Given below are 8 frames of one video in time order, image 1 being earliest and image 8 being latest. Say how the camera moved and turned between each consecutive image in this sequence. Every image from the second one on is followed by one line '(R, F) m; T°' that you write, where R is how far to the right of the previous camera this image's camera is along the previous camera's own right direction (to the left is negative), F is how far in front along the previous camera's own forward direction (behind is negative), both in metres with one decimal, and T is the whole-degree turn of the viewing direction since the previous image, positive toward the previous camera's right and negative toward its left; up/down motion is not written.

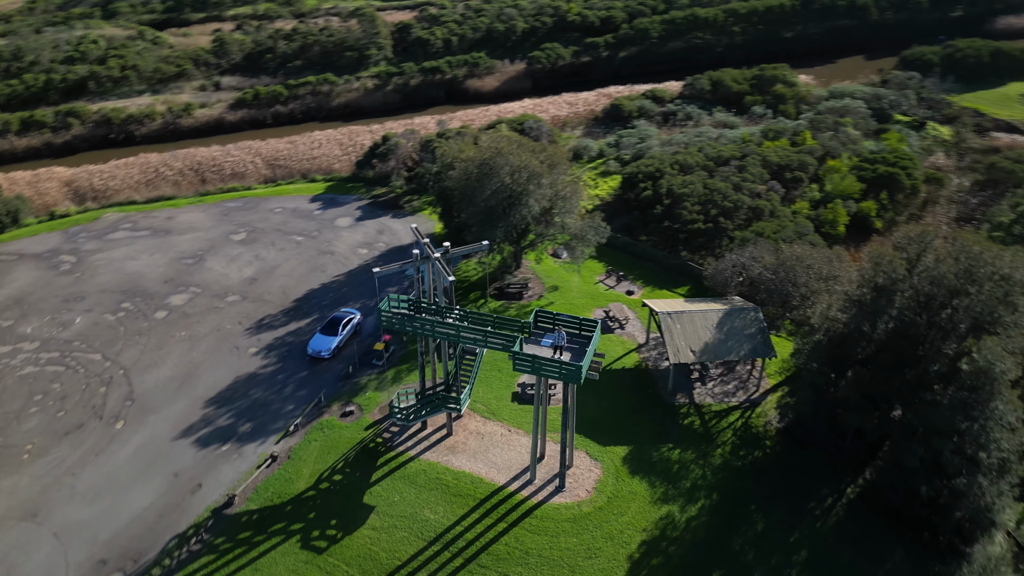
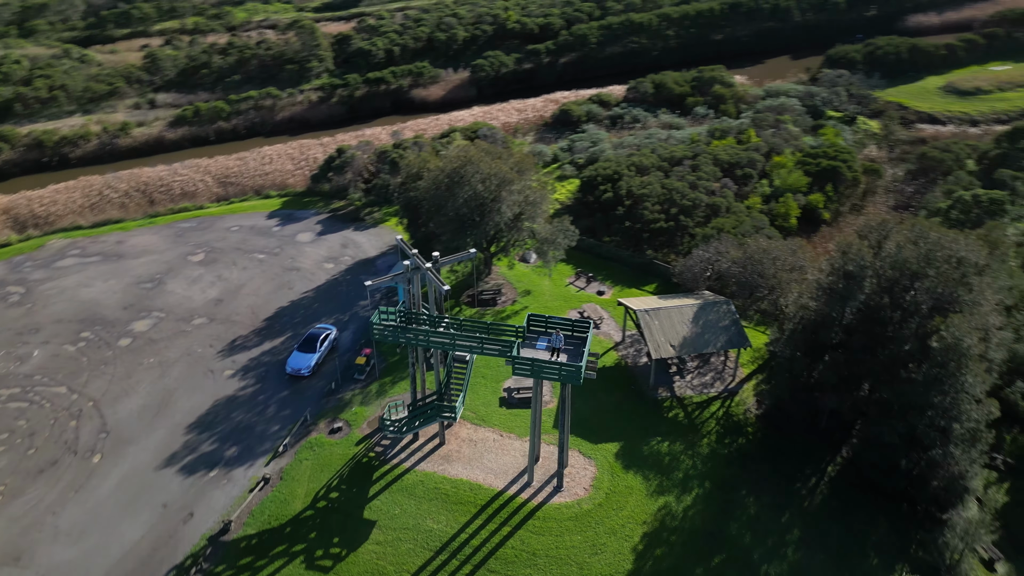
(-1.6, -0.2) m; +5°
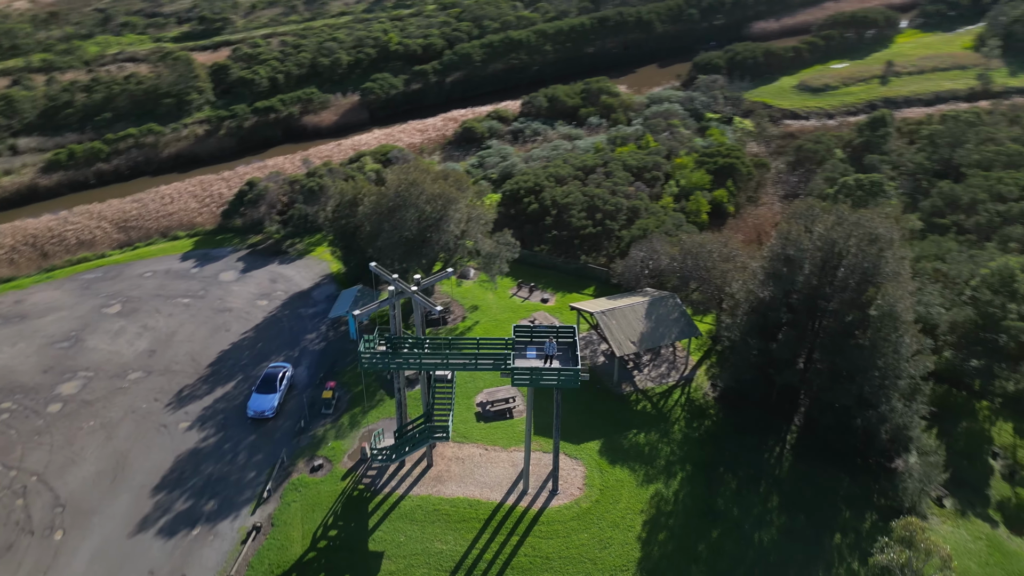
(-3.3, -0.3) m; +10°
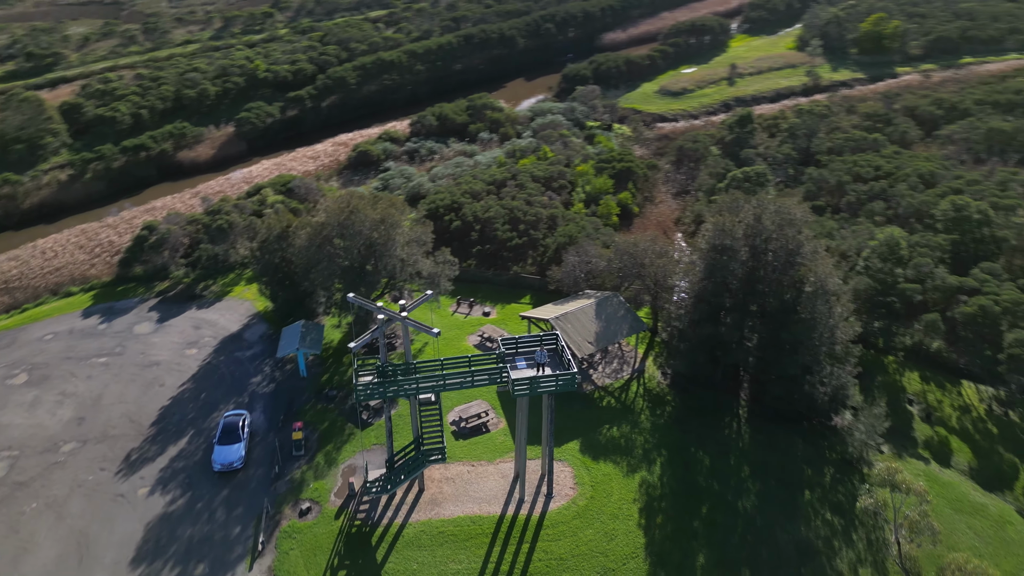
(-3.8, -0.2) m; +11°
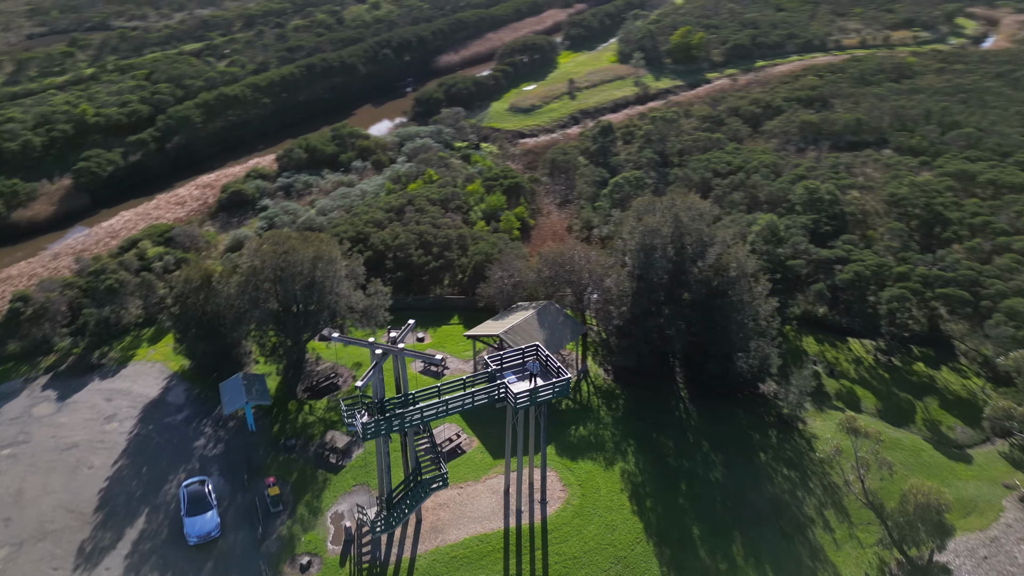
(-4.8, -0.2) m; +13°
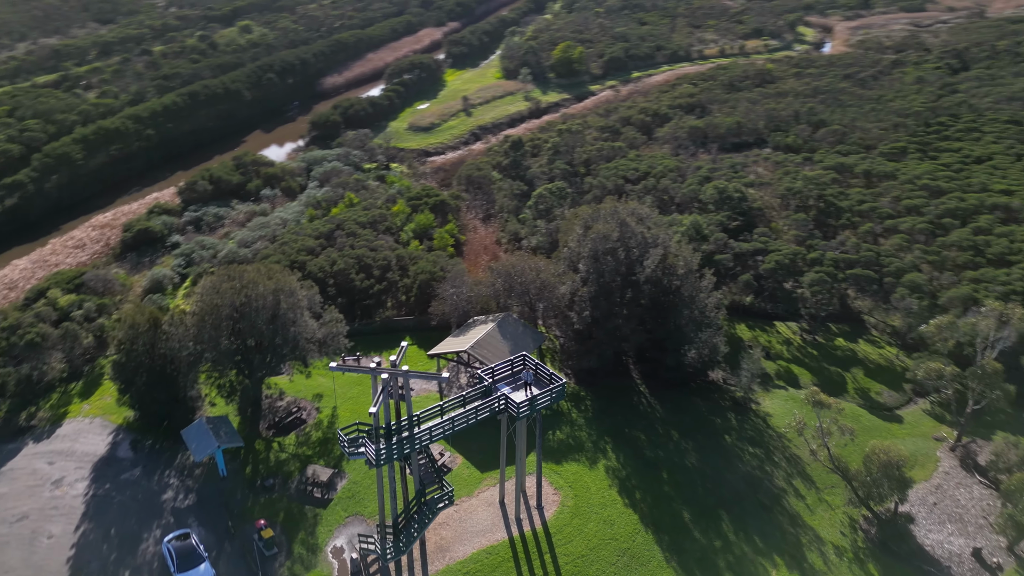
(-3.5, -0.3) m; +9°
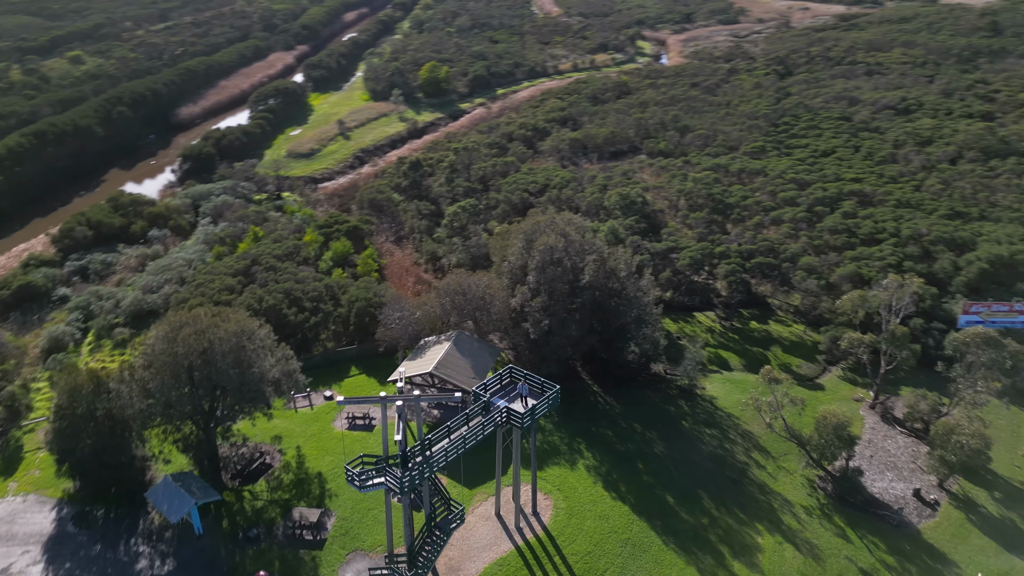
(-4.4, -0.3) m; +11°
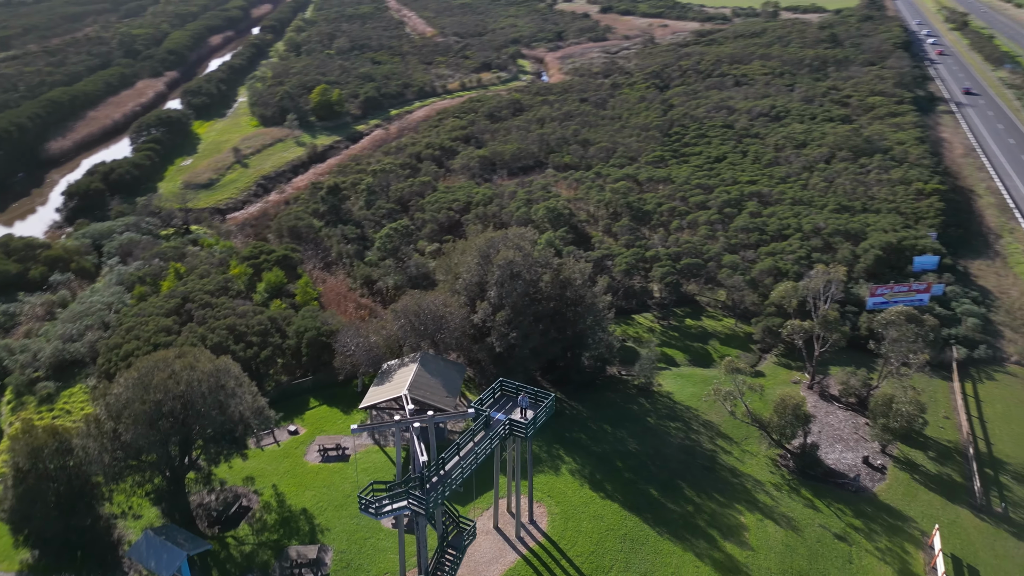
(-3.7, -0.4) m; +9°
